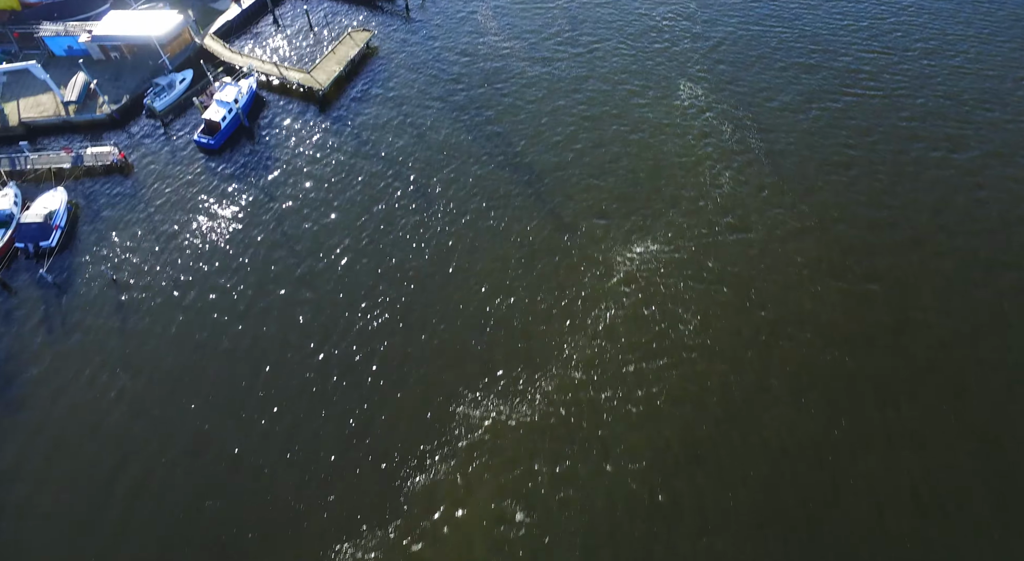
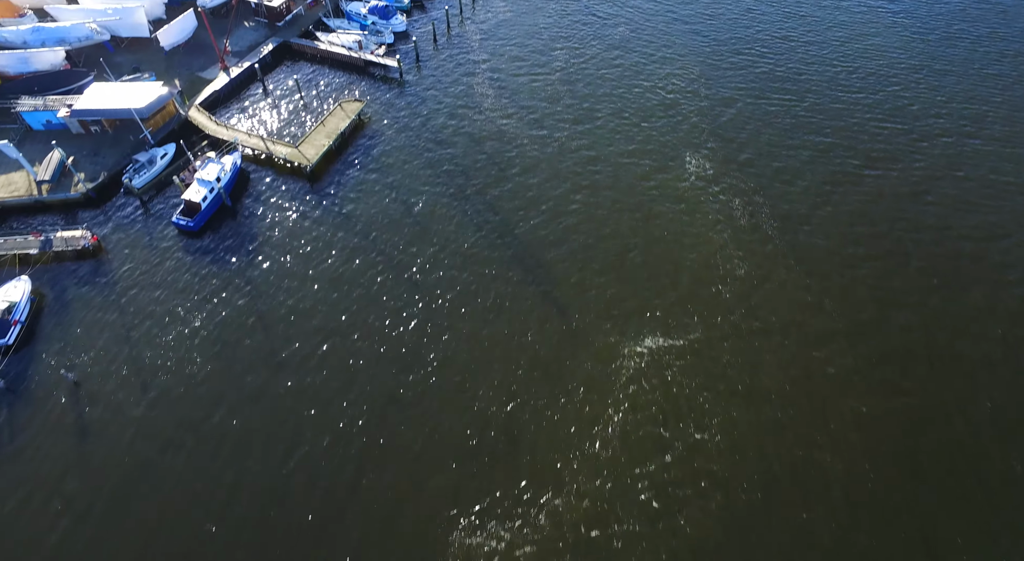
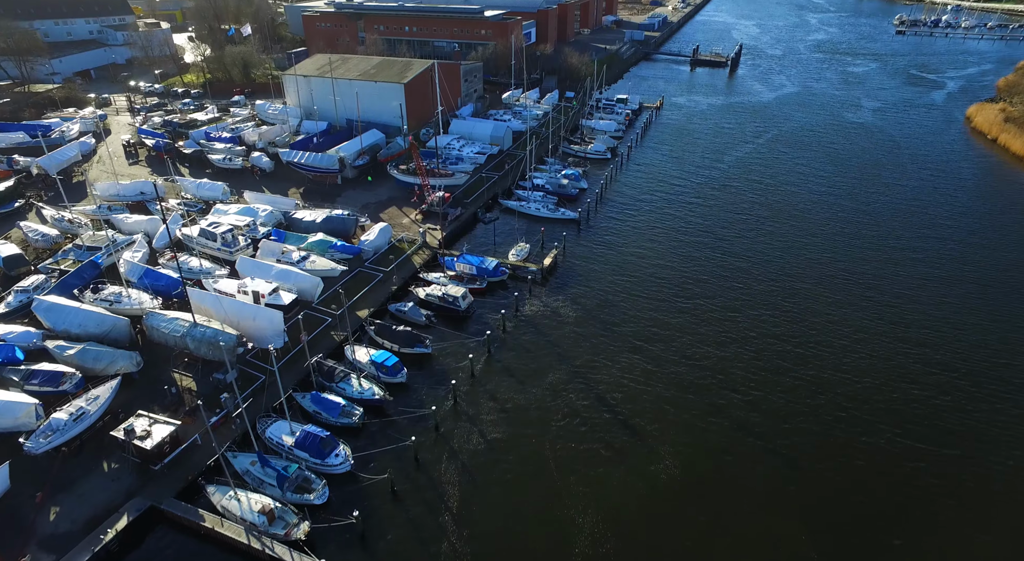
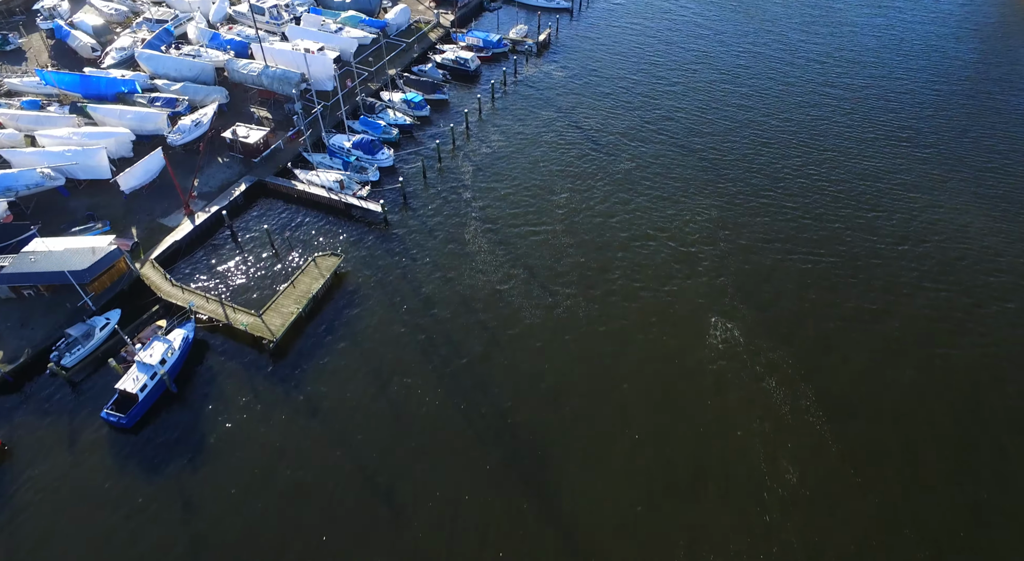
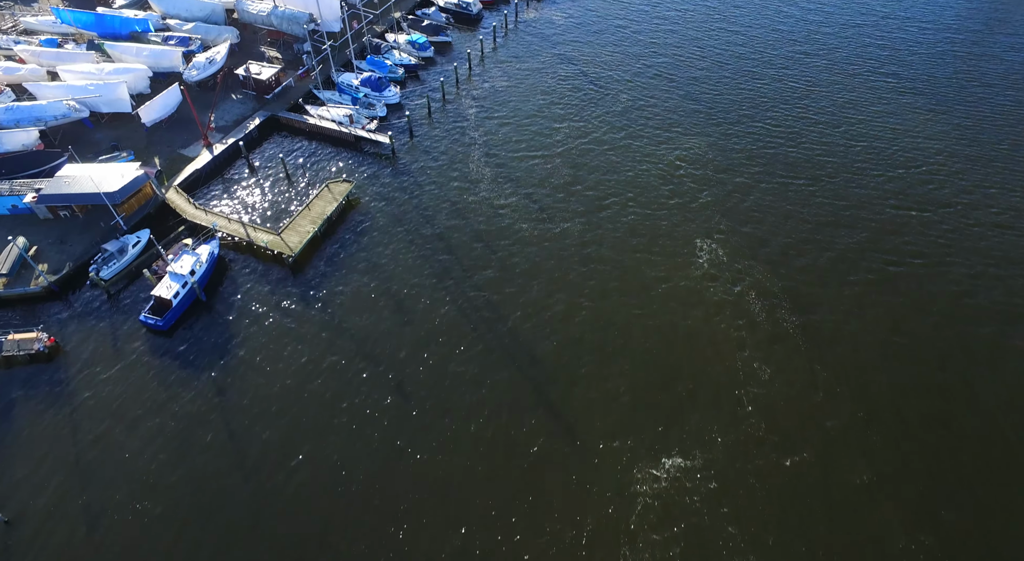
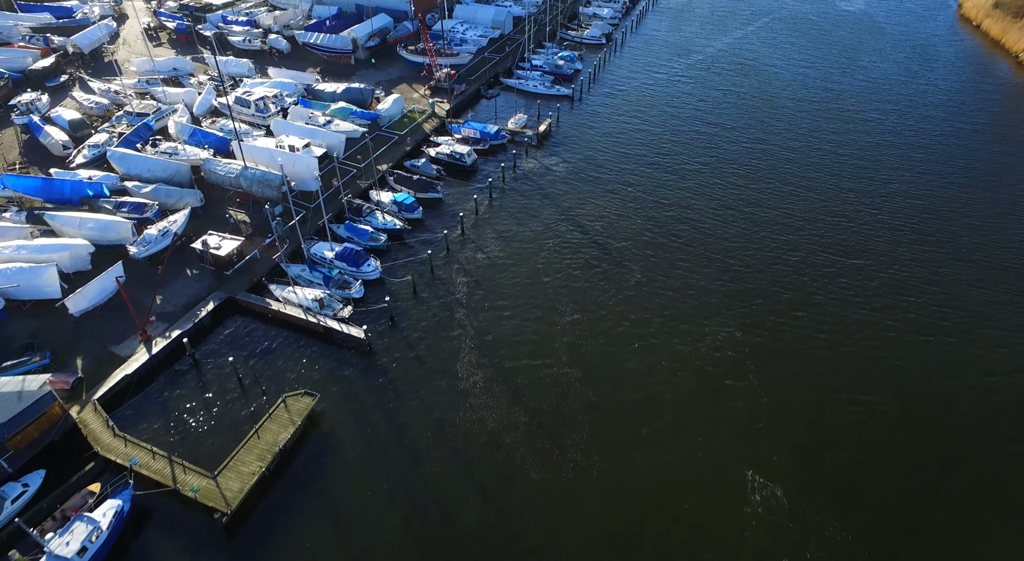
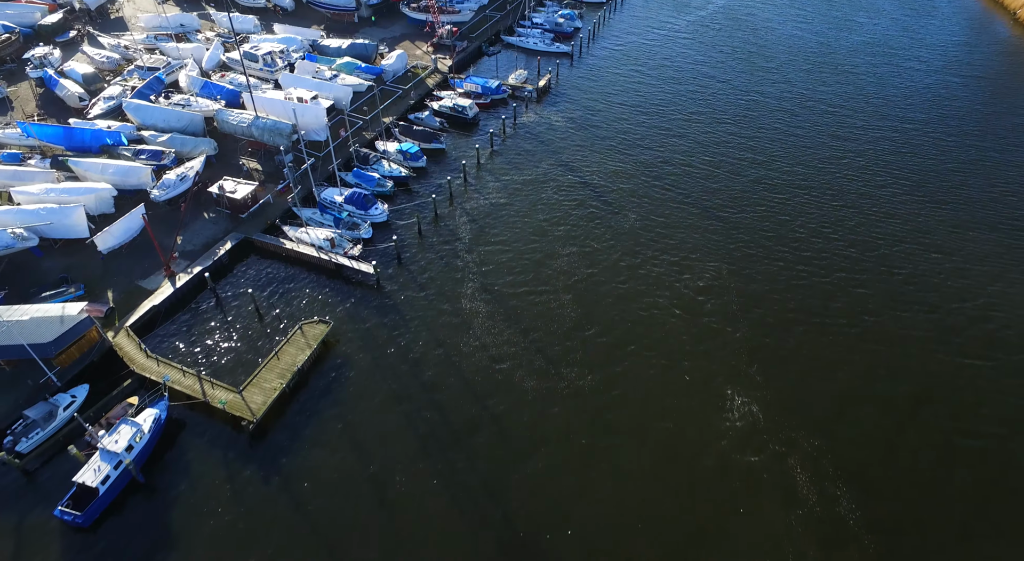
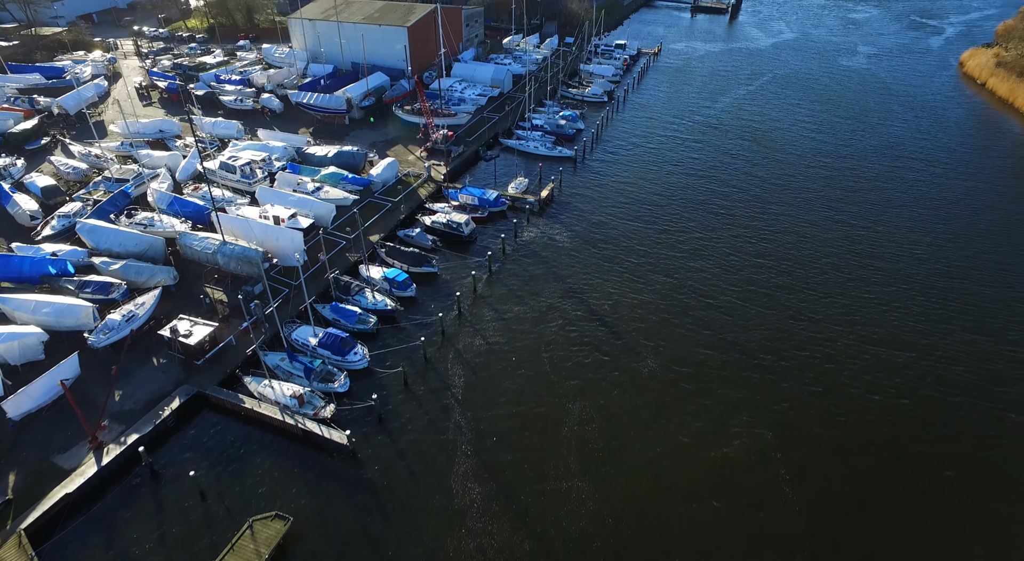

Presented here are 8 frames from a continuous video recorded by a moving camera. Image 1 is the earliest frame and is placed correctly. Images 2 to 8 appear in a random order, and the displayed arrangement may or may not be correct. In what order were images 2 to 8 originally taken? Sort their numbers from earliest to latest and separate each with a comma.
2, 5, 4, 7, 6, 8, 3
